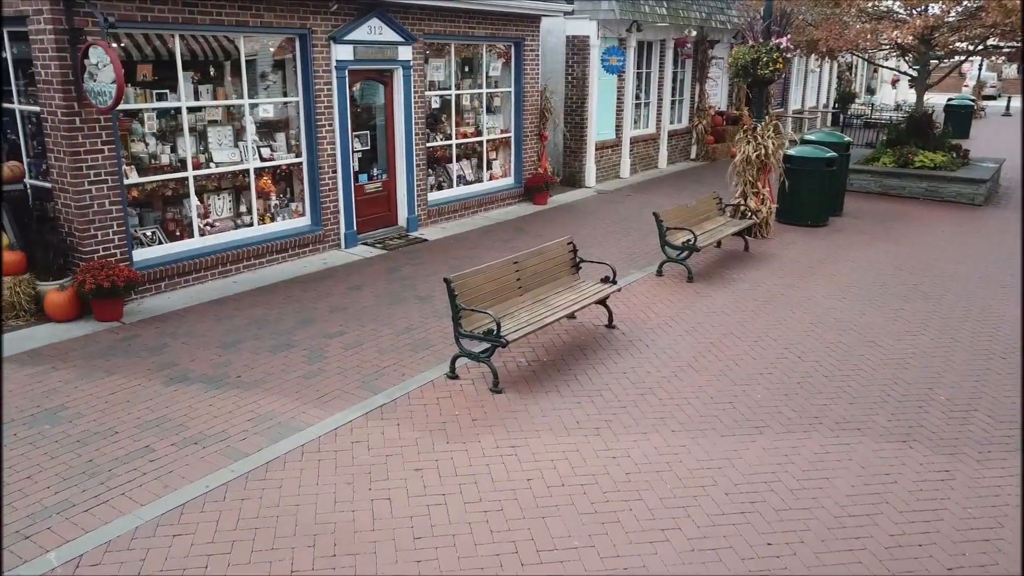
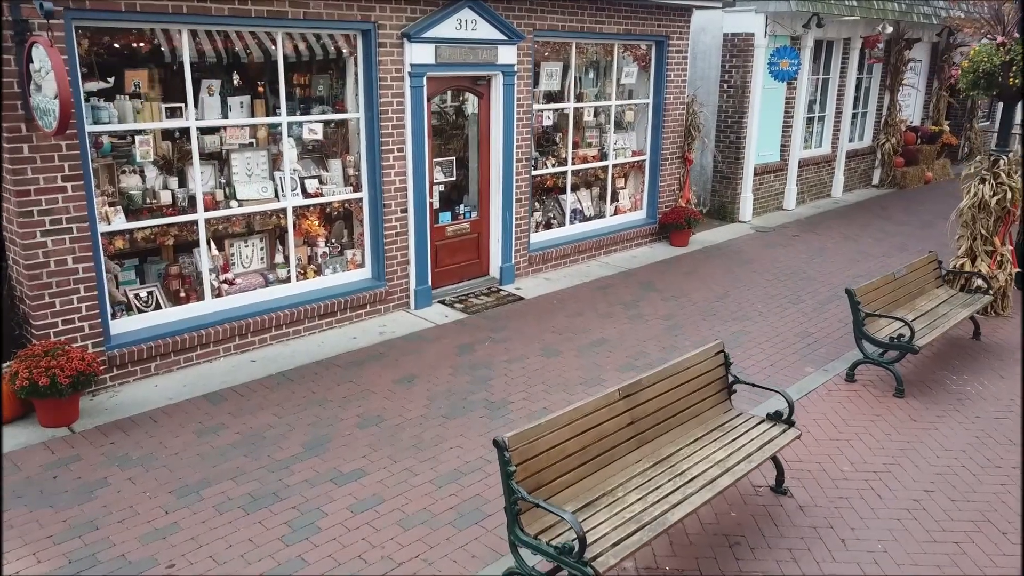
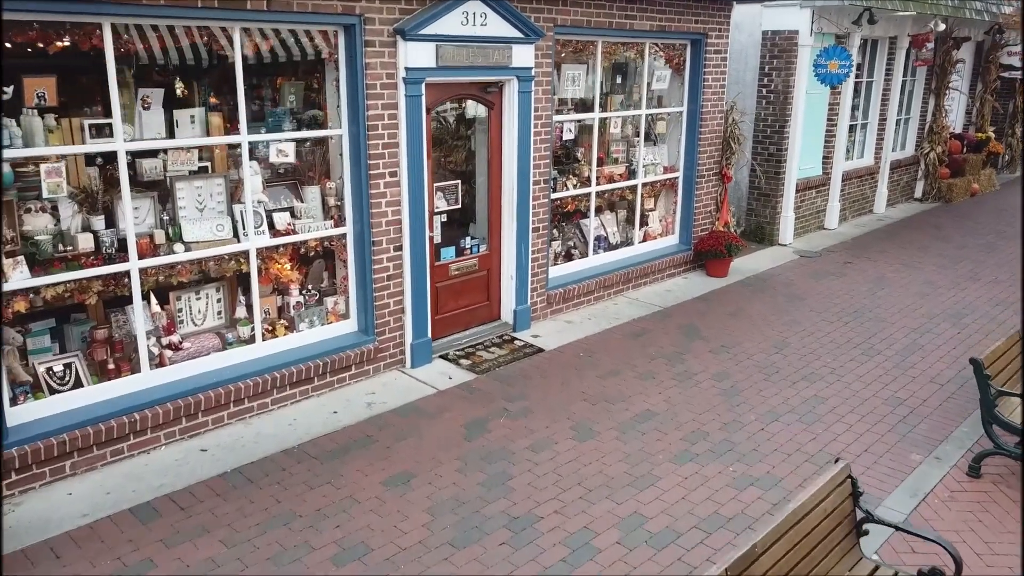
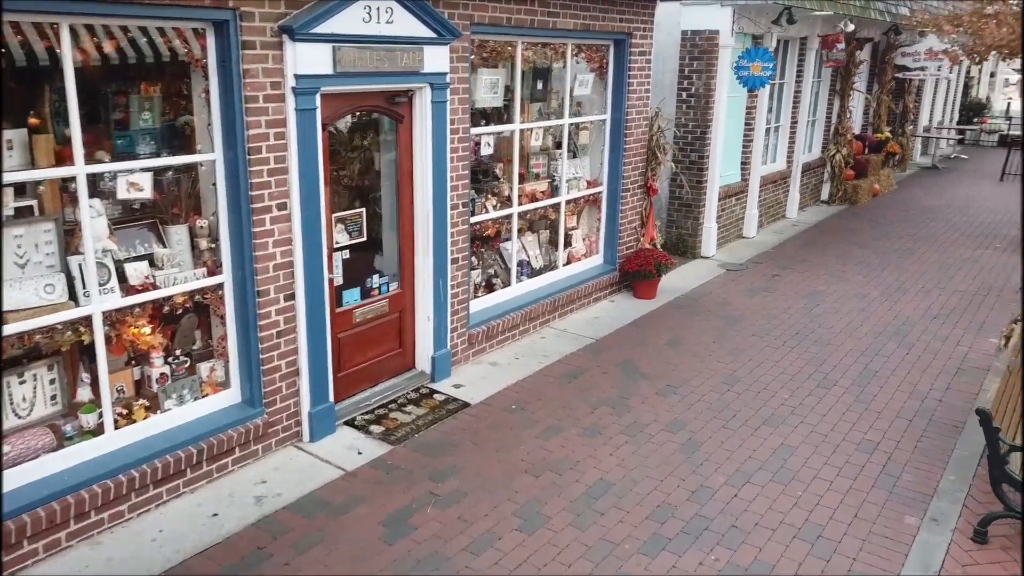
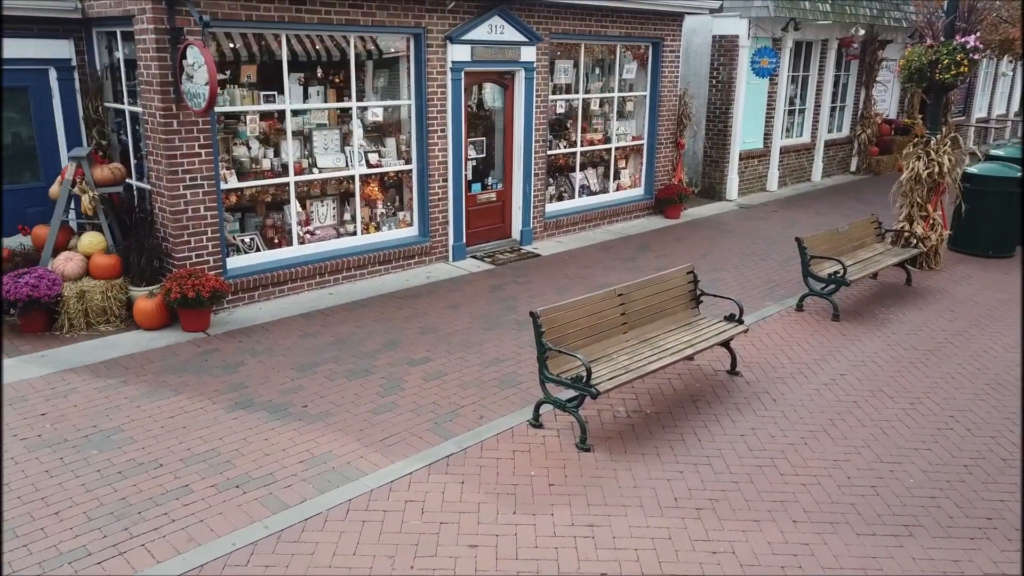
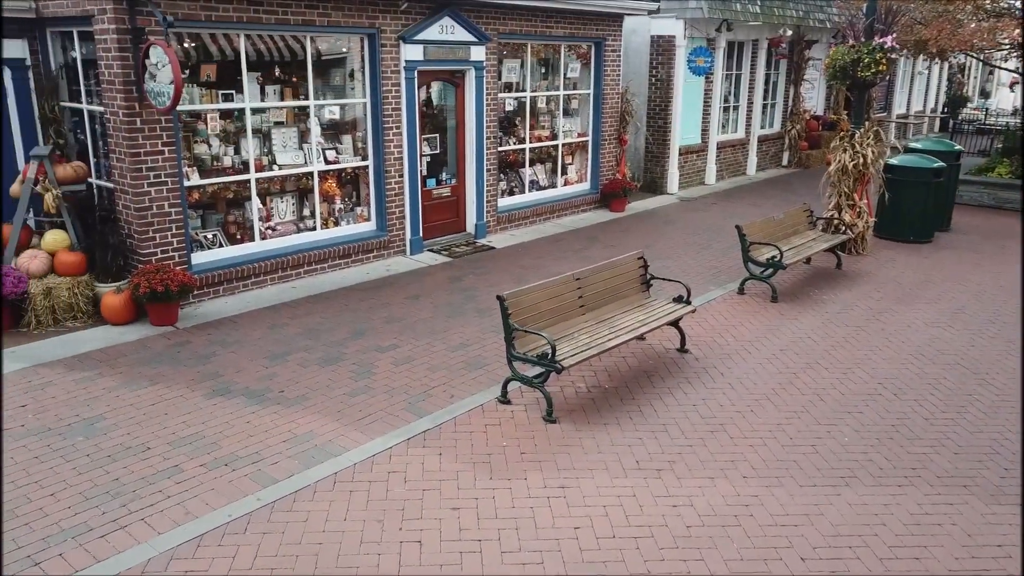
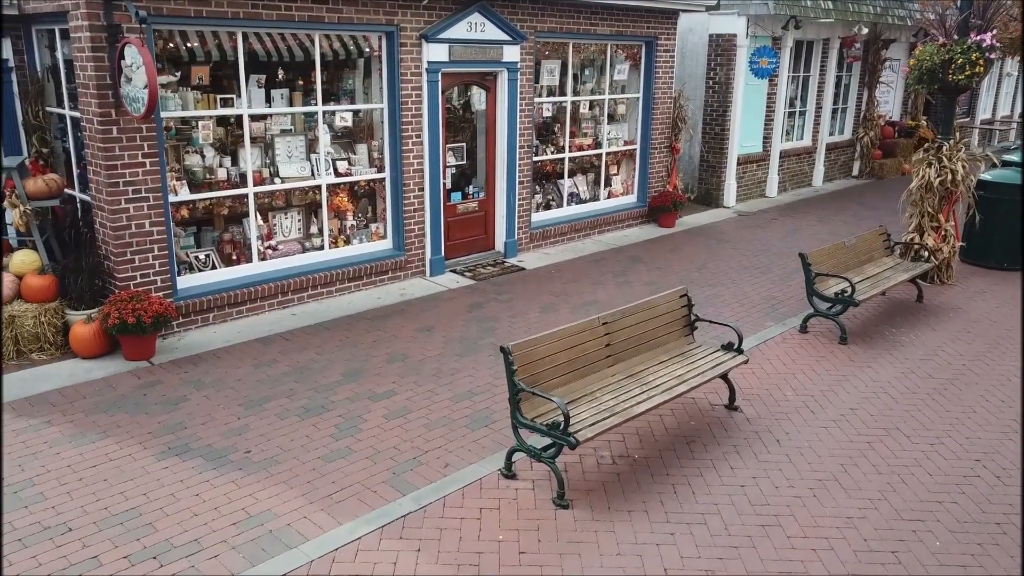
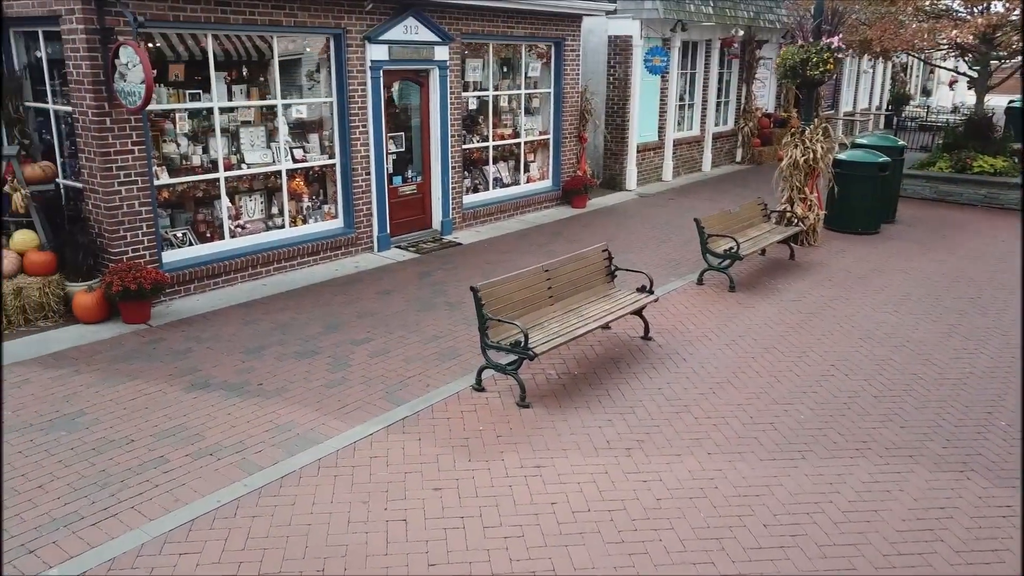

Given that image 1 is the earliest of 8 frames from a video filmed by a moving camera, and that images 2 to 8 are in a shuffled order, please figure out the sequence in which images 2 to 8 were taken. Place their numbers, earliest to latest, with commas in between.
8, 6, 5, 7, 2, 3, 4
